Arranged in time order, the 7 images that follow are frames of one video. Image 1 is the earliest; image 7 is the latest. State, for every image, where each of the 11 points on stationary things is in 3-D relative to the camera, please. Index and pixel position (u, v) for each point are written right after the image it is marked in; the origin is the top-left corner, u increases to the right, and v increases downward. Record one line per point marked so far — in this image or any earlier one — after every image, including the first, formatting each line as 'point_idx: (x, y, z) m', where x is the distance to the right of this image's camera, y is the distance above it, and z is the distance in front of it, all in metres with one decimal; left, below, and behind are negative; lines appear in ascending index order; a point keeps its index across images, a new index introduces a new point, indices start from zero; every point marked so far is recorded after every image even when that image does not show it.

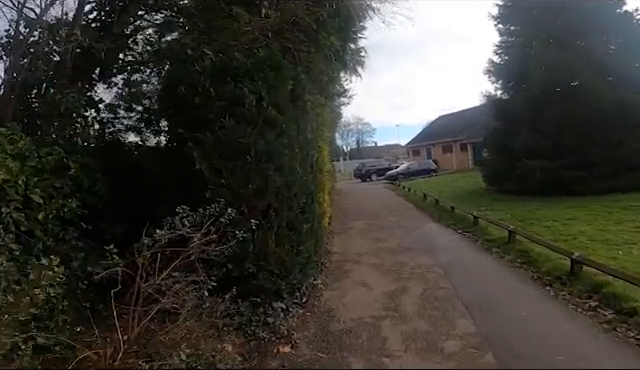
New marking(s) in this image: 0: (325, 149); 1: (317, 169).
0: (+0.1, +0.7, +9.8) m
1: (0.0, +0.3, +7.5) m
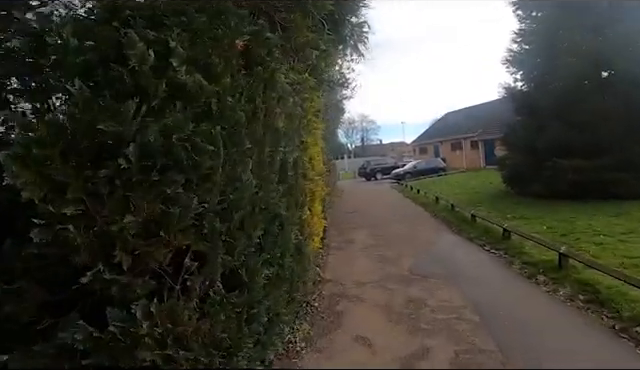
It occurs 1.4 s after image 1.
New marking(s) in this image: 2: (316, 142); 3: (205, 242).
0: (-0.1, +0.6, +7.4) m
1: (-0.3, +0.1, +5.2) m
2: (-0.1, +0.7, +7.6) m
3: (-0.7, -0.3, +2.8) m
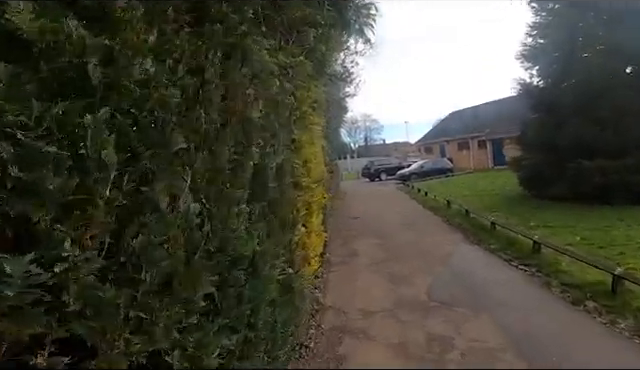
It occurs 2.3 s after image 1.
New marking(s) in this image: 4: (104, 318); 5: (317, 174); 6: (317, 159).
0: (-0.1, +0.5, +6.1) m
1: (-0.3, 0.0, +3.9) m
2: (-0.1, +0.6, +6.3) m
3: (-0.8, -0.5, +1.5) m
4: (-0.7, -0.5, +1.5) m
5: (0.0, +0.2, +6.6) m
6: (0.0, +0.4, +6.8) m
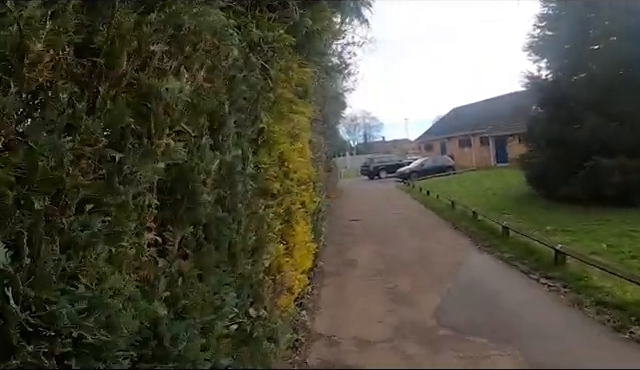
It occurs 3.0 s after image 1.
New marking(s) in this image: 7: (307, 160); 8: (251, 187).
0: (-0.2, +0.5, +5.1) m
1: (-0.4, 0.0, +2.8) m
2: (-0.2, +0.6, +5.2) m
3: (-0.9, -0.5, +0.4) m
4: (-0.9, -0.5, +0.5) m
5: (-0.2, +0.1, +5.5) m
6: (-0.2, +0.3, +5.7) m
7: (-0.2, +0.3, +5.7) m
8: (-0.4, 0.0, +3.2) m
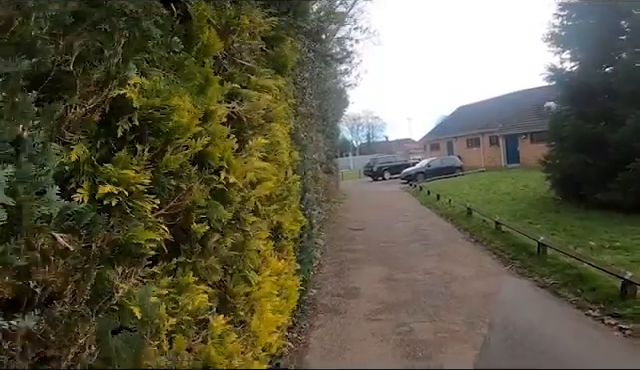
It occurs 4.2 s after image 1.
0: (-0.4, +0.3, +3.4) m
1: (-0.6, -0.1, +1.1) m
2: (-0.4, +0.5, +3.5) m
3: (-1.1, -0.6, -1.2) m
4: (-1.0, -0.6, -1.2) m
5: (-0.3, 0.0, +3.8) m
6: (-0.3, +0.2, +4.0) m
7: (-0.3, +0.2, +4.0) m
8: (-0.5, -0.2, +1.6) m
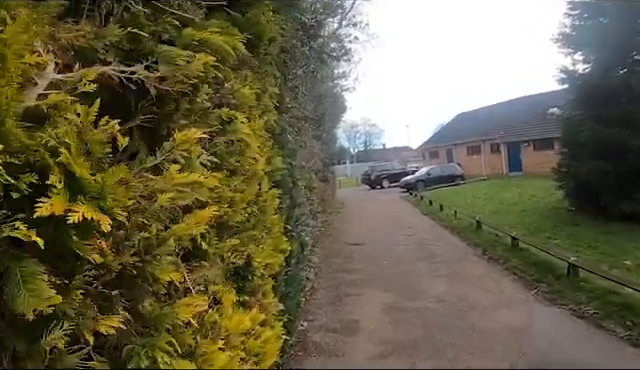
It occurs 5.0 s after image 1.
0: (-0.5, +0.2, +2.3) m
1: (-0.6, -0.2, 0.0) m
2: (-0.4, +0.4, +2.4) m
3: (-1.1, -0.7, -2.3) m
4: (-1.1, -0.7, -2.3) m
5: (-0.4, -0.1, +2.7) m
6: (-0.4, +0.1, +2.9) m
7: (-0.4, +0.1, +2.9) m
8: (-0.6, -0.2, +0.5) m
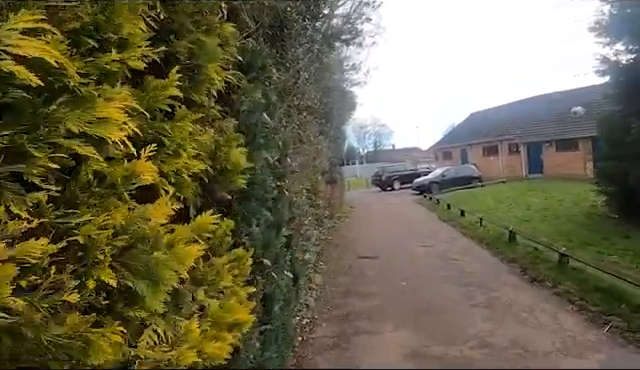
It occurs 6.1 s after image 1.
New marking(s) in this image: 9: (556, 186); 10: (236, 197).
0: (-0.5, +0.2, +0.8) m
1: (-0.8, -0.3, -1.5) m
2: (-0.5, +0.3, +0.9) m
3: (-1.3, -0.7, -3.8) m
4: (-1.2, -0.7, -3.8) m
5: (-0.4, -0.2, +1.3) m
6: (-0.4, +0.1, +1.4) m
7: (-0.4, 0.0, +1.4) m
8: (-0.7, -0.3, -1.0) m
9: (+10.1, 0.0, +19.9) m
10: (-0.4, -0.1, +2.4) m
